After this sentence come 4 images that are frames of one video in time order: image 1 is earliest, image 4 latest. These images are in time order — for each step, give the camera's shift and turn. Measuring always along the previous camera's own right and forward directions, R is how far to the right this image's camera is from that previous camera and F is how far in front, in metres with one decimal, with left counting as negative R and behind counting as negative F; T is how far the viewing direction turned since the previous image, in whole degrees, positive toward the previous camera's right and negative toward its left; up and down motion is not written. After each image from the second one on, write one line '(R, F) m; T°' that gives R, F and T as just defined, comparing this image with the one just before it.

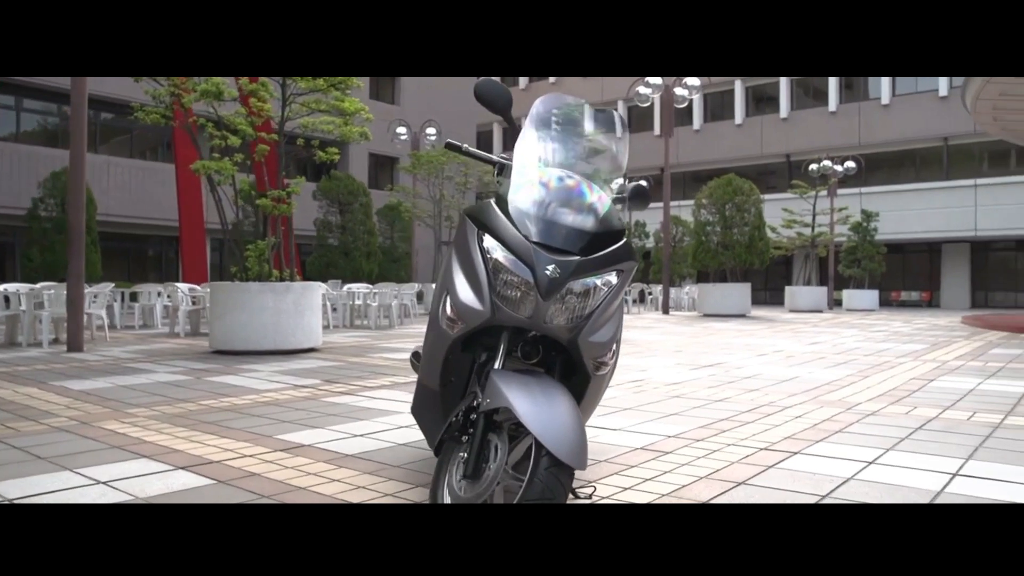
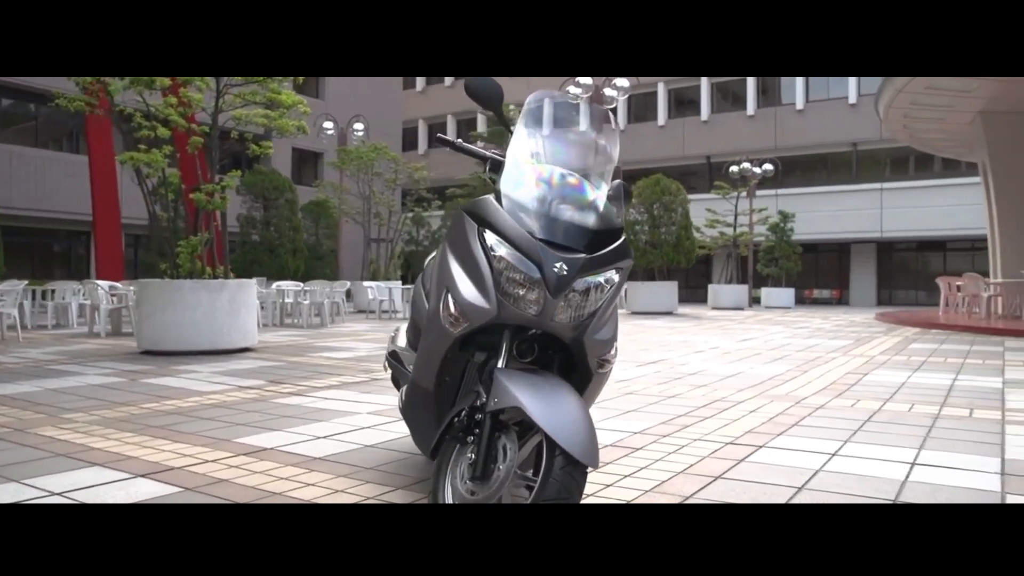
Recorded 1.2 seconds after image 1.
(-0.3, +0.1) m; +6°
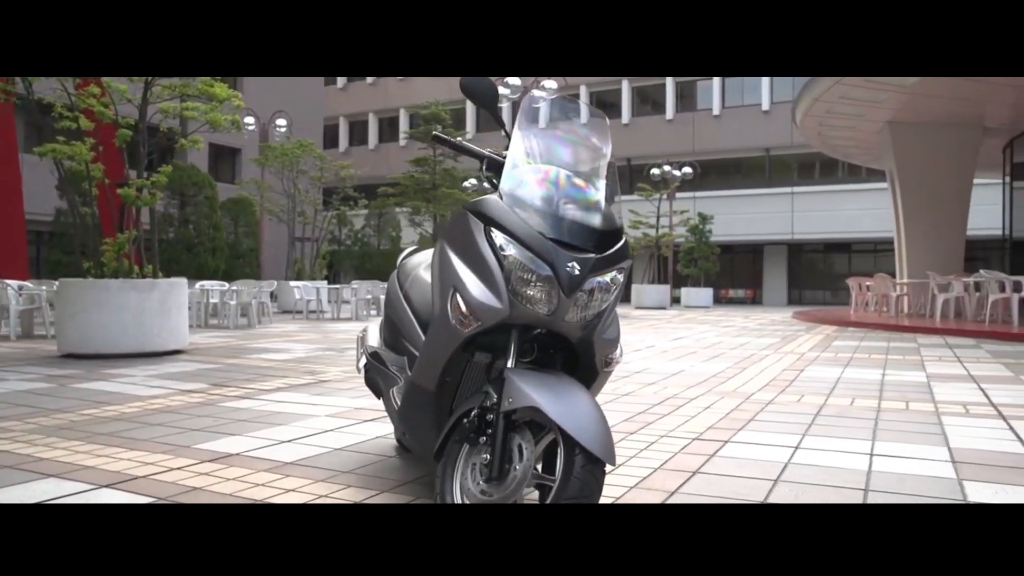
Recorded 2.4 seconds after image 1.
(-0.3, 0.0) m; +6°
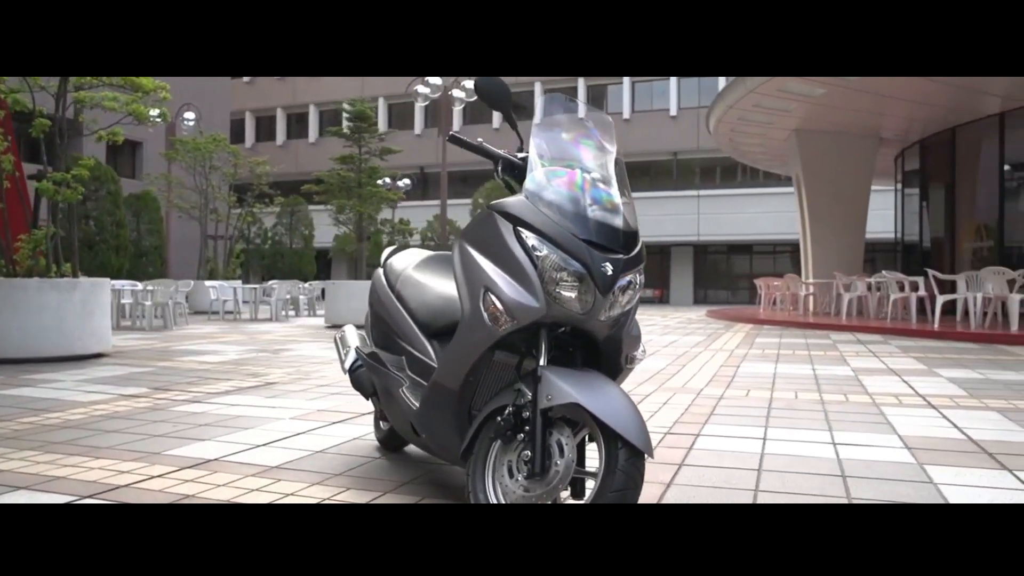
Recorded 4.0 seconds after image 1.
(-0.5, 0.0) m; +7°
